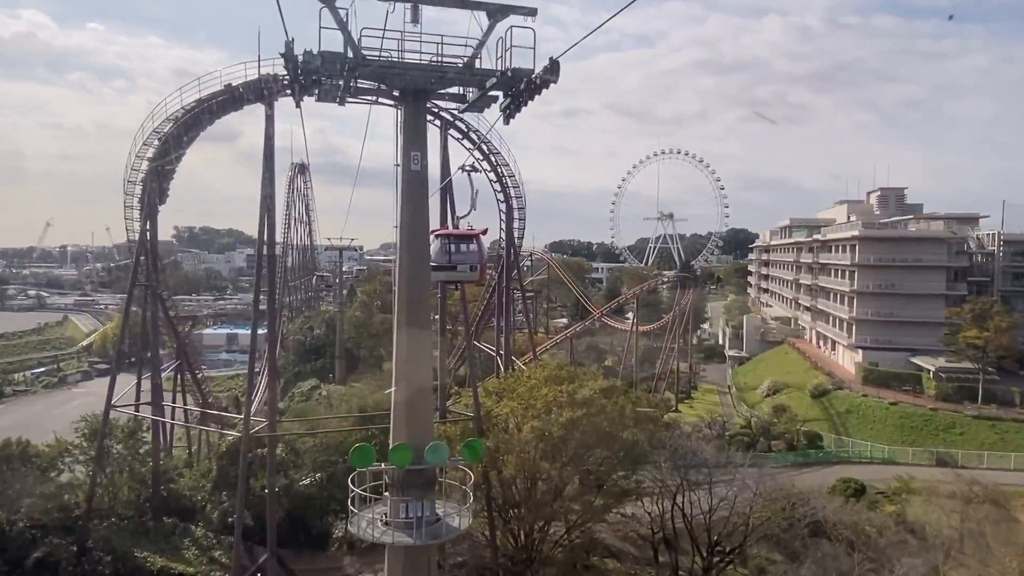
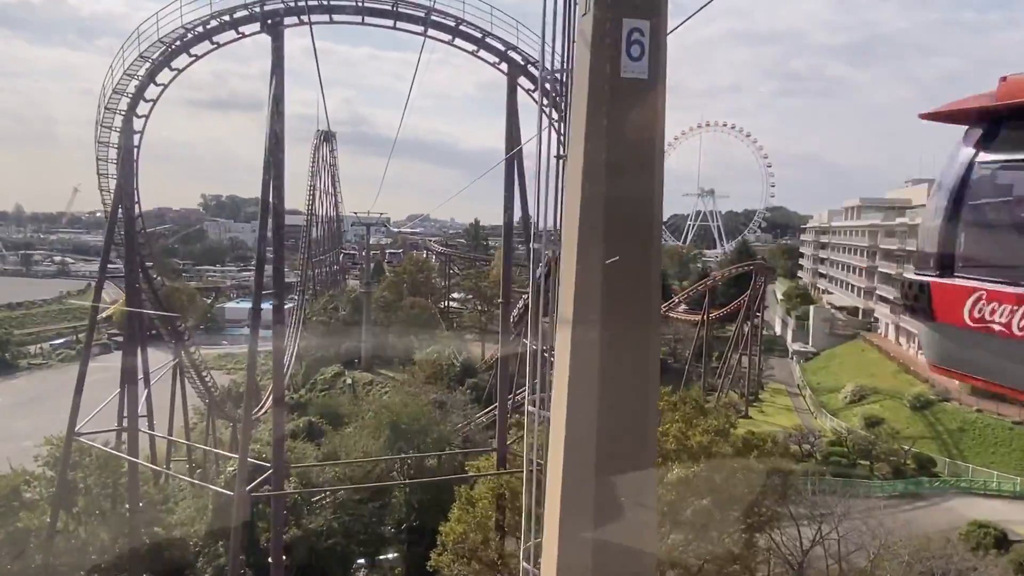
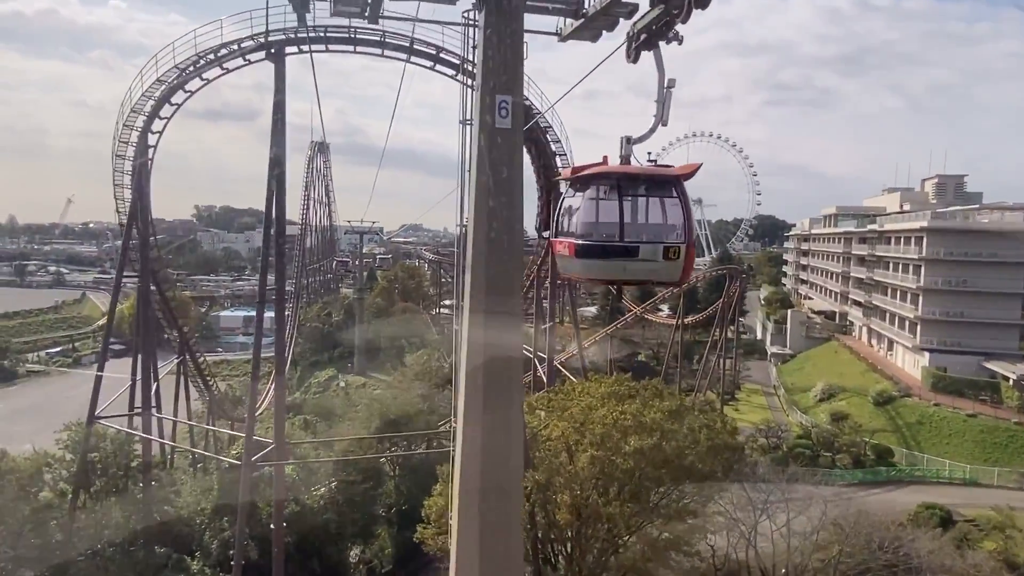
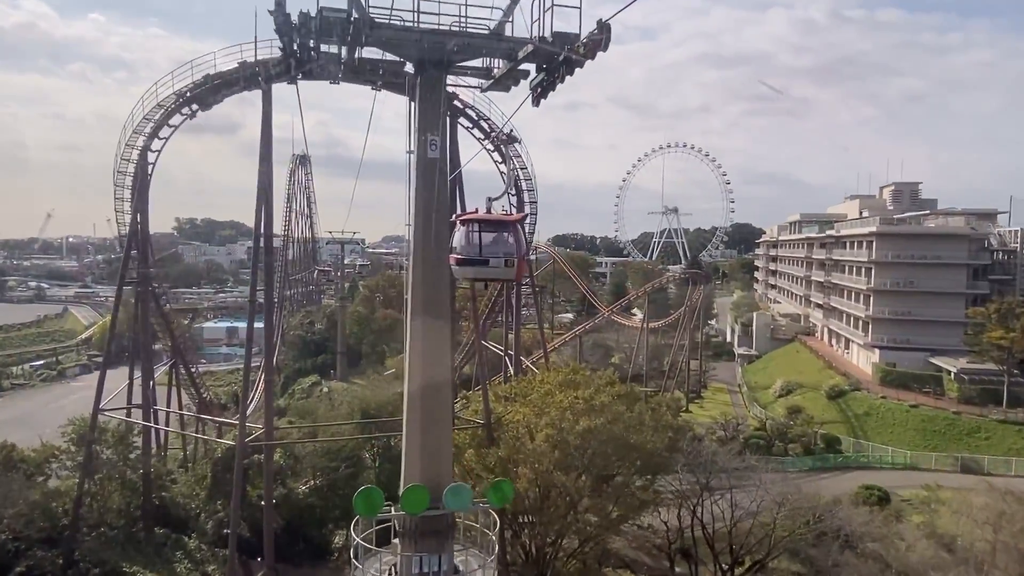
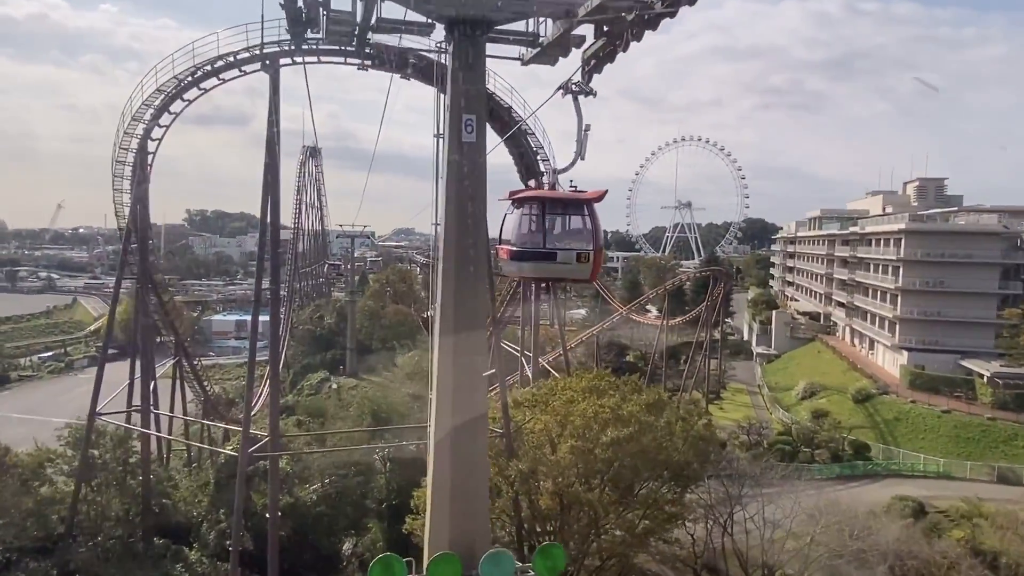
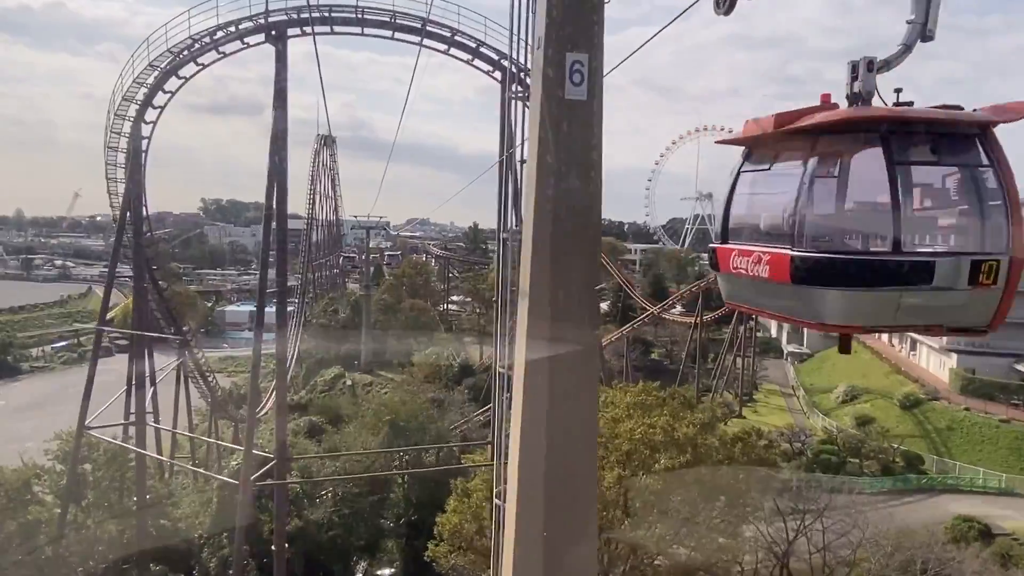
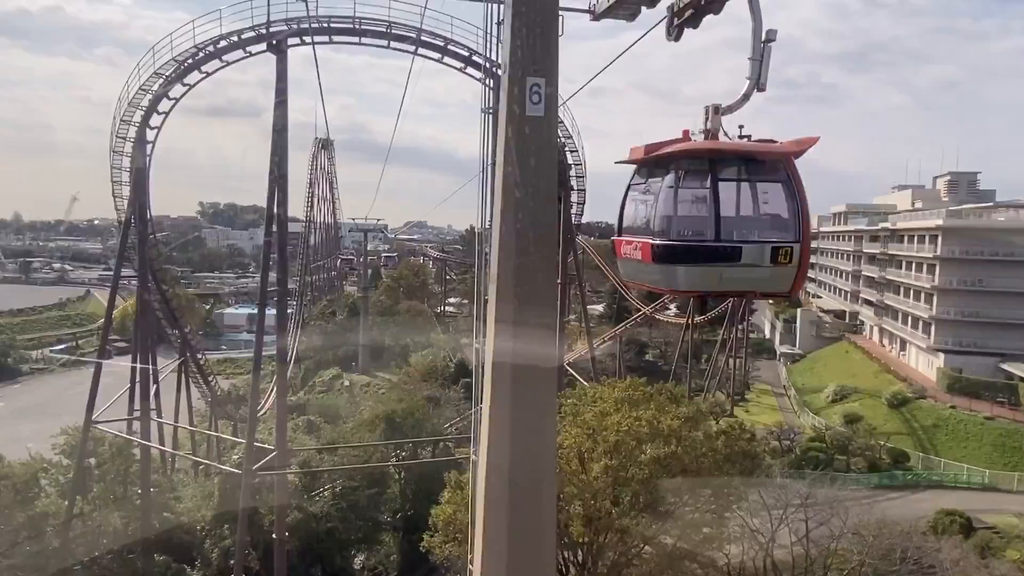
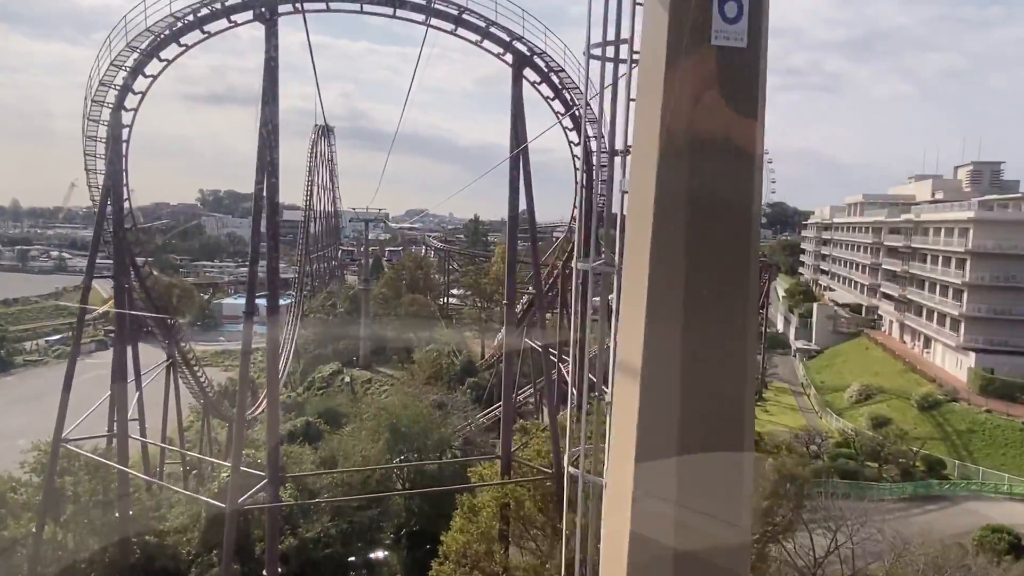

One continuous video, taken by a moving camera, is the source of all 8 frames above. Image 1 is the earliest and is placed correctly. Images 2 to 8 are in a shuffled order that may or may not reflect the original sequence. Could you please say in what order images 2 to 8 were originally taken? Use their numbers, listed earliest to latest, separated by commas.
4, 5, 3, 7, 6, 2, 8
